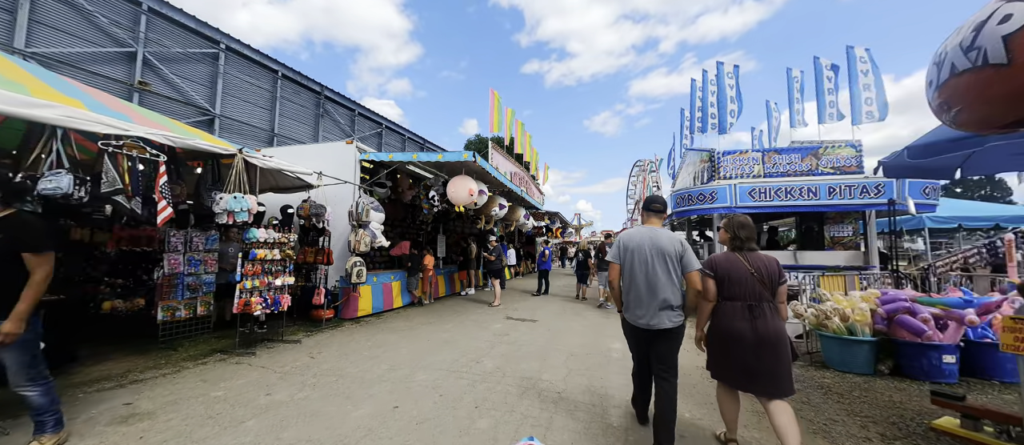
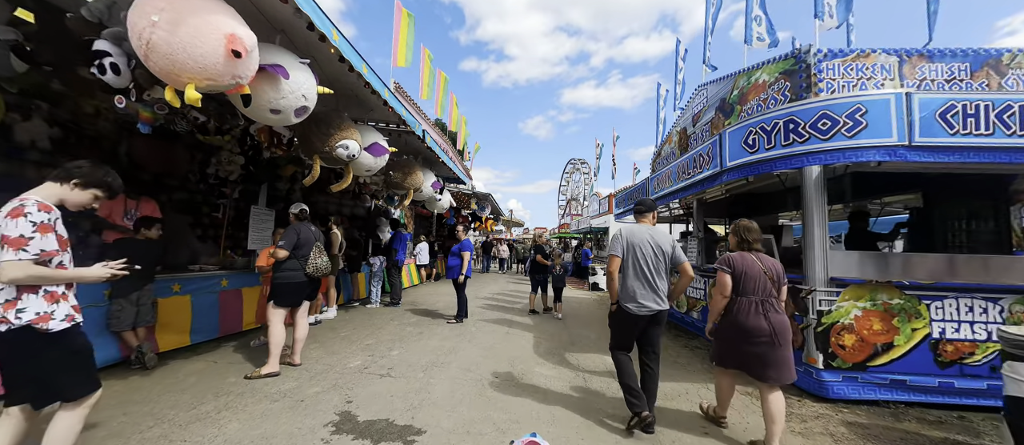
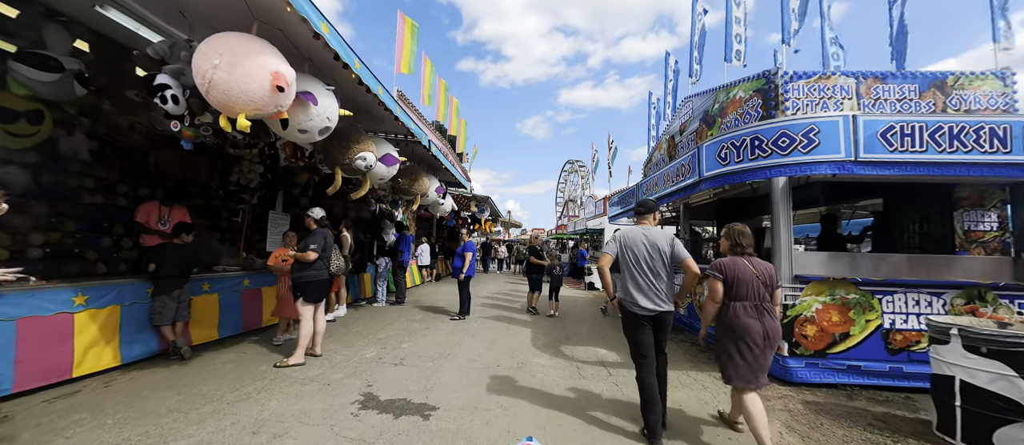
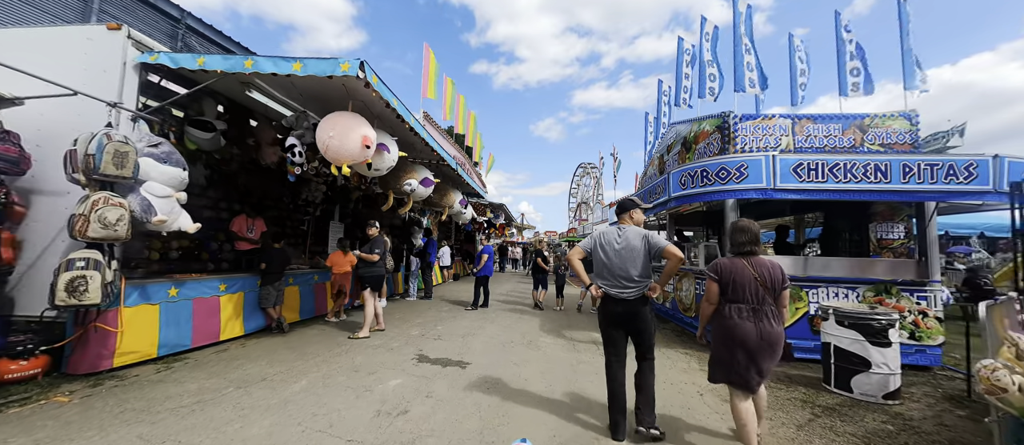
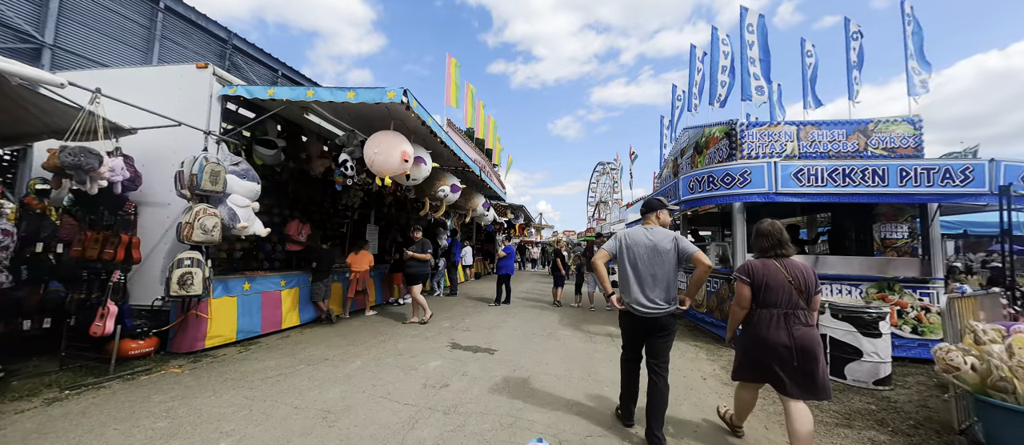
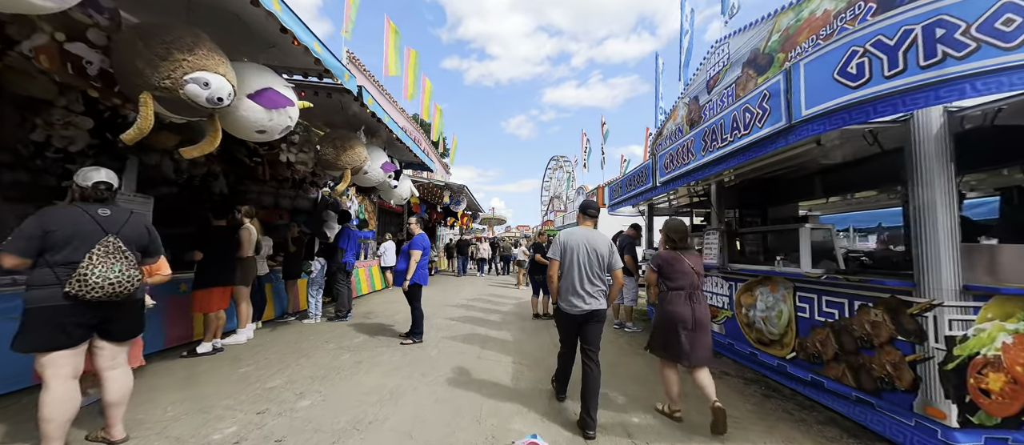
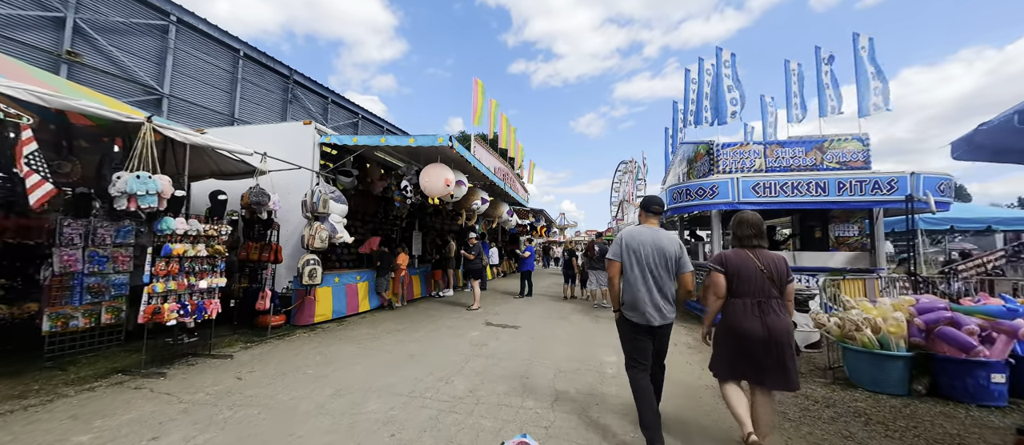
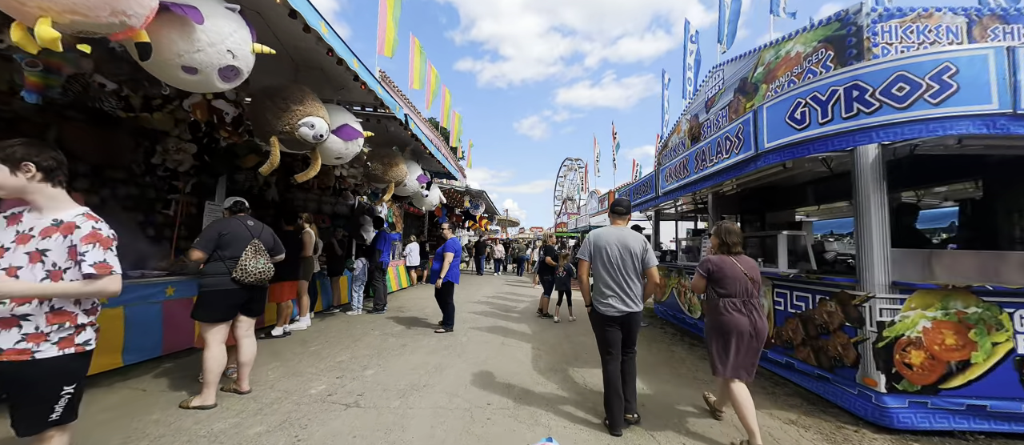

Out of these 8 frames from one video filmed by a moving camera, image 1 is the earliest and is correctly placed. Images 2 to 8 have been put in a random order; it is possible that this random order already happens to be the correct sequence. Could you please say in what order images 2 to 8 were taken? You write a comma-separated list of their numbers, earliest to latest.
7, 5, 4, 3, 2, 8, 6
